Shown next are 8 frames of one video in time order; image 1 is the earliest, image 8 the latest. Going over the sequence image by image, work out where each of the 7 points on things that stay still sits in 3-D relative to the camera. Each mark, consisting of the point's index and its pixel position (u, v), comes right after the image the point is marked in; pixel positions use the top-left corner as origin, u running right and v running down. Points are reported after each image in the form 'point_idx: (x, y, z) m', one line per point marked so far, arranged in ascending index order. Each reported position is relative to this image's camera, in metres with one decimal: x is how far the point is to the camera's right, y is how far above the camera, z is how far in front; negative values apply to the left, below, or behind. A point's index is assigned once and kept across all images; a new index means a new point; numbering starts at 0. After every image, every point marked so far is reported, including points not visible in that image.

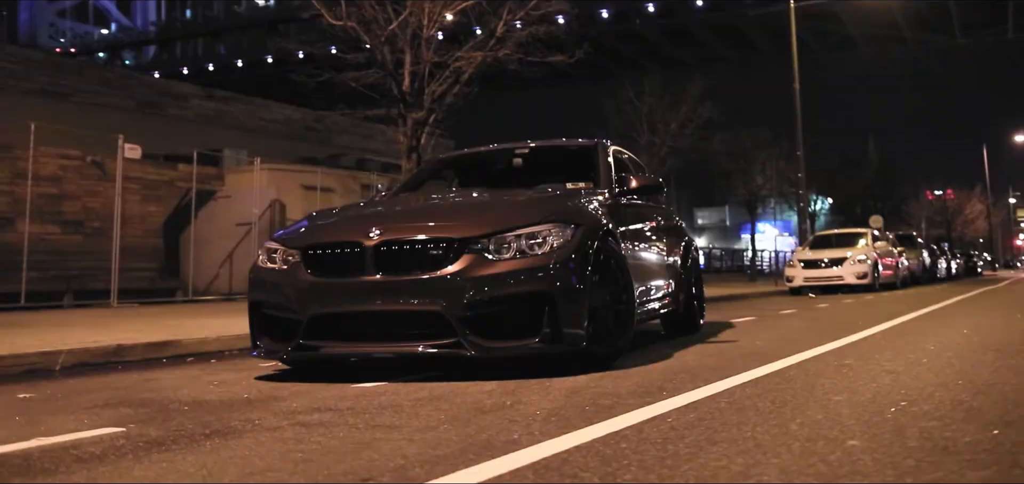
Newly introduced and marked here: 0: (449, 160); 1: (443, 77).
0: (-0.4, +0.6, +6.7) m
1: (-0.9, +2.4, +14.0) m
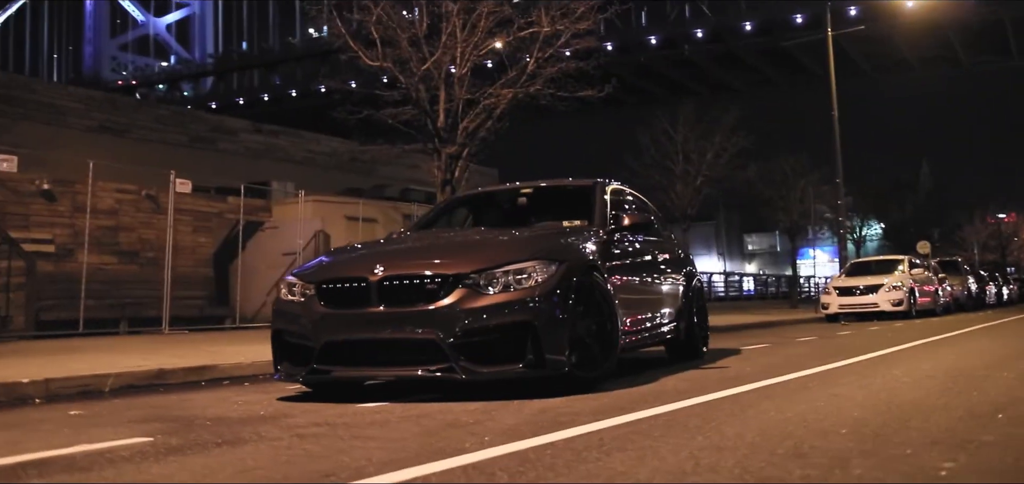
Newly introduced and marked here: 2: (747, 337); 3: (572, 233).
0: (-0.4, +0.3, +7.2) m
1: (-0.5, +2.0, +14.7) m
2: (+2.8, -1.1, +11.7) m
3: (+0.3, +0.1, +5.9) m
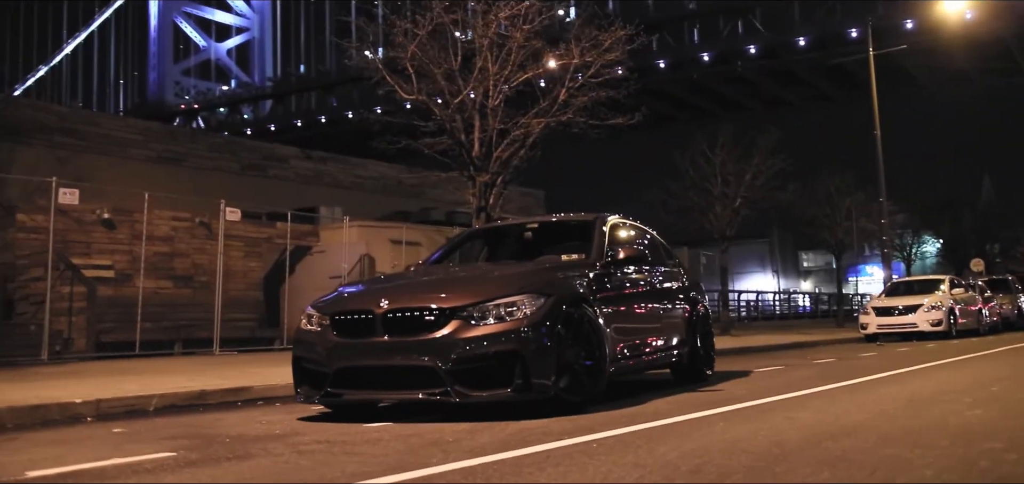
0: (-0.3, +0.1, +7.8) m
1: (0.0, +1.6, +15.3) m
2: (+3.1, -1.4, +12.0) m
3: (+0.3, -0.2, +6.4) m
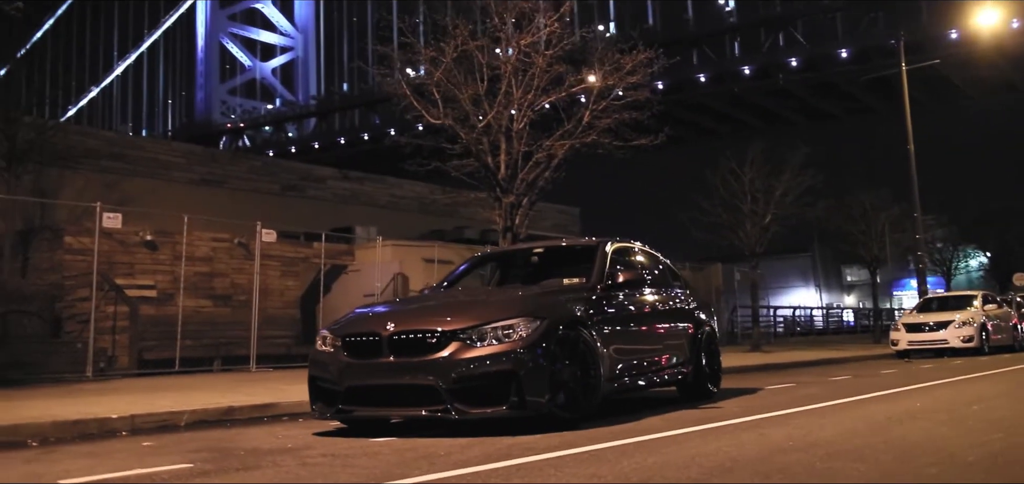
0: (-0.2, -0.1, +8.2) m
1: (+0.4, +1.3, +15.7) m
2: (+3.4, -1.7, +12.3) m
3: (+0.4, -0.3, +6.8) m
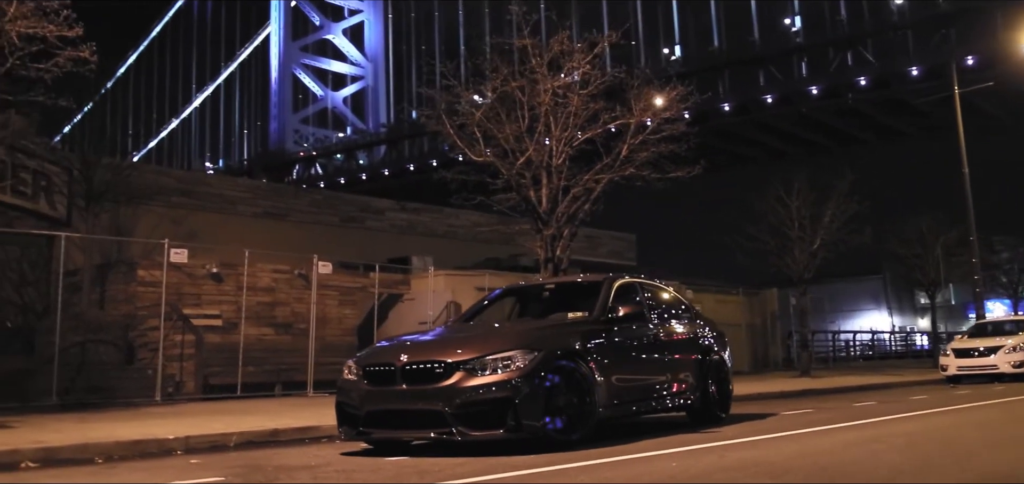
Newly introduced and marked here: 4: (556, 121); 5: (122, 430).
0: (-0.1, -0.5, +8.9) m
1: (+1.1, +0.8, +16.4) m
2: (+3.8, -2.0, +12.7) m
3: (+0.4, -0.6, +7.5) m
4: (+0.7, +2.0, +15.9) m
5: (-3.9, -1.9, +9.7) m
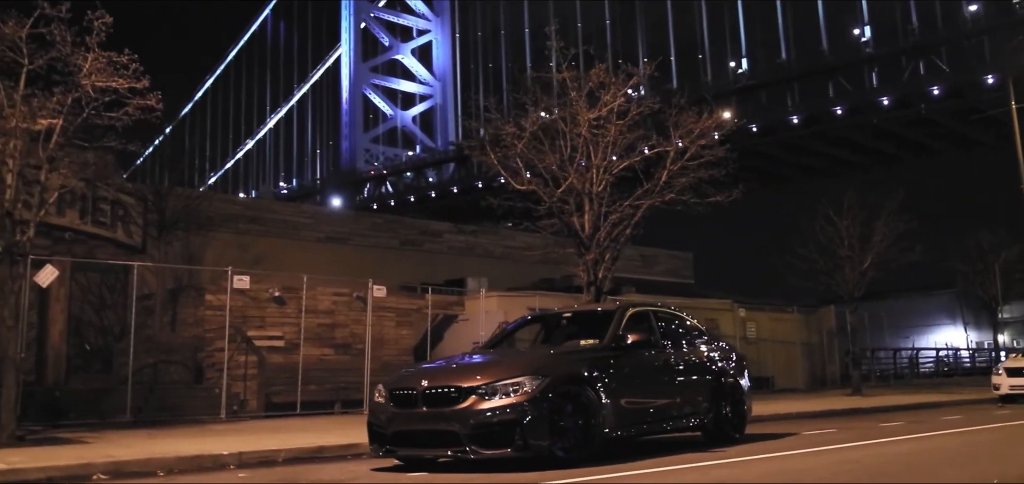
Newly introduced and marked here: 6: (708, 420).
0: (+0.2, -0.8, +9.6) m
1: (+1.8, +0.4, +17.0) m
2: (+4.3, -2.4, +13.1) m
3: (+0.5, -0.9, +8.2) m
4: (+1.4, +1.6, +16.6) m
5: (-3.6, -2.2, +10.7) m
6: (+1.9, -1.7, +9.5) m
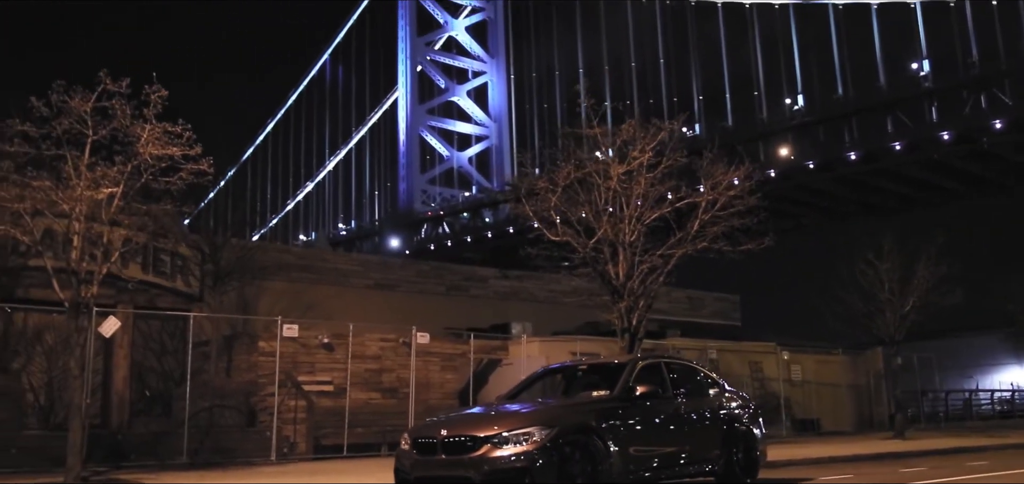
0: (+0.4, -1.3, +10.2) m
1: (+2.4, -0.5, +17.5) m
2: (+4.7, -3.0, +13.4) m
3: (+0.7, -1.4, +8.8) m
4: (+2.0, +0.7, +17.2) m
5: (-3.3, -2.9, +11.4) m
6: (+2.1, -2.3, +10.0) m
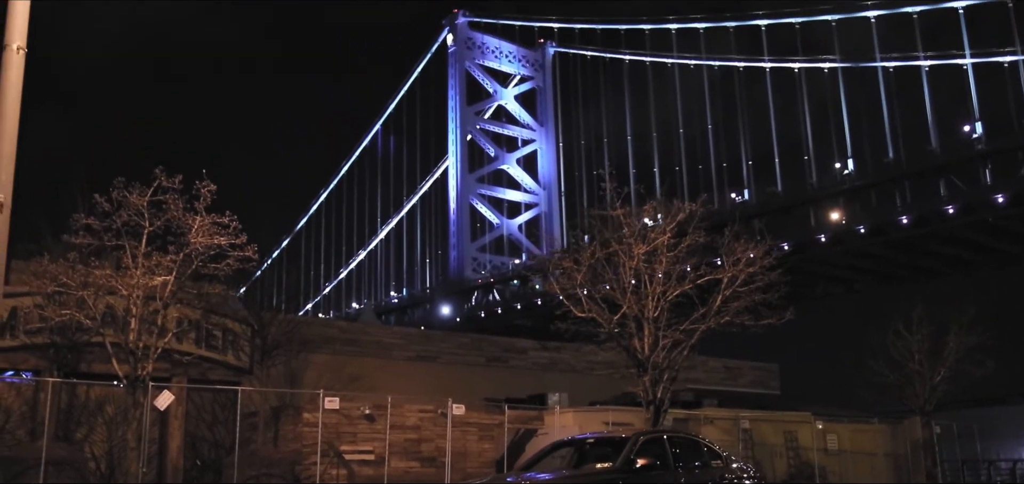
0: (+0.5, -2.3, +11.1) m
1: (+3.0, -1.9, +18.3) m
2: (+5.1, -4.1, +13.9) m
3: (+0.8, -2.2, +9.6) m
4: (+2.5, -0.7, +18.0) m
5: (-3.0, -3.9, +12.4) m
6: (+2.3, -3.2, +10.7) m
